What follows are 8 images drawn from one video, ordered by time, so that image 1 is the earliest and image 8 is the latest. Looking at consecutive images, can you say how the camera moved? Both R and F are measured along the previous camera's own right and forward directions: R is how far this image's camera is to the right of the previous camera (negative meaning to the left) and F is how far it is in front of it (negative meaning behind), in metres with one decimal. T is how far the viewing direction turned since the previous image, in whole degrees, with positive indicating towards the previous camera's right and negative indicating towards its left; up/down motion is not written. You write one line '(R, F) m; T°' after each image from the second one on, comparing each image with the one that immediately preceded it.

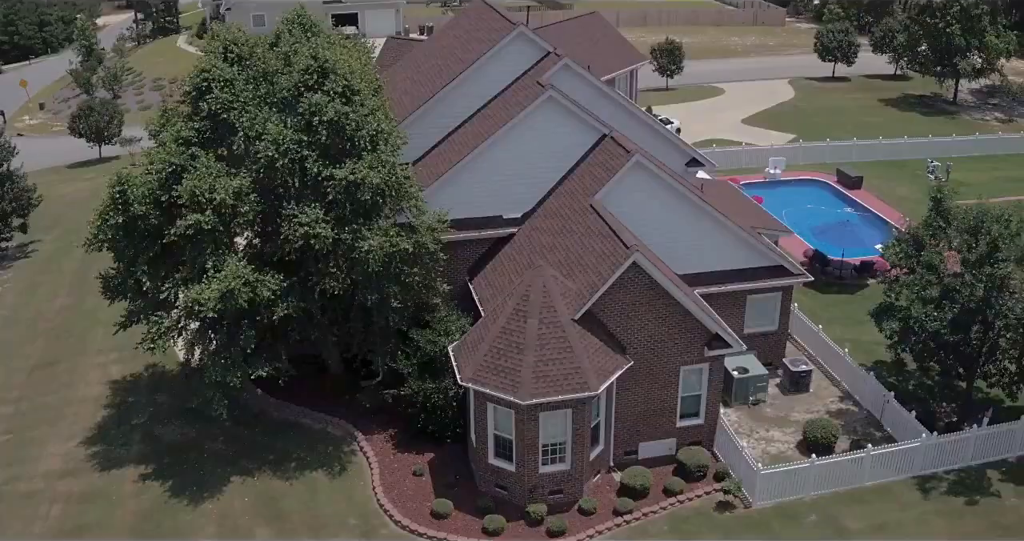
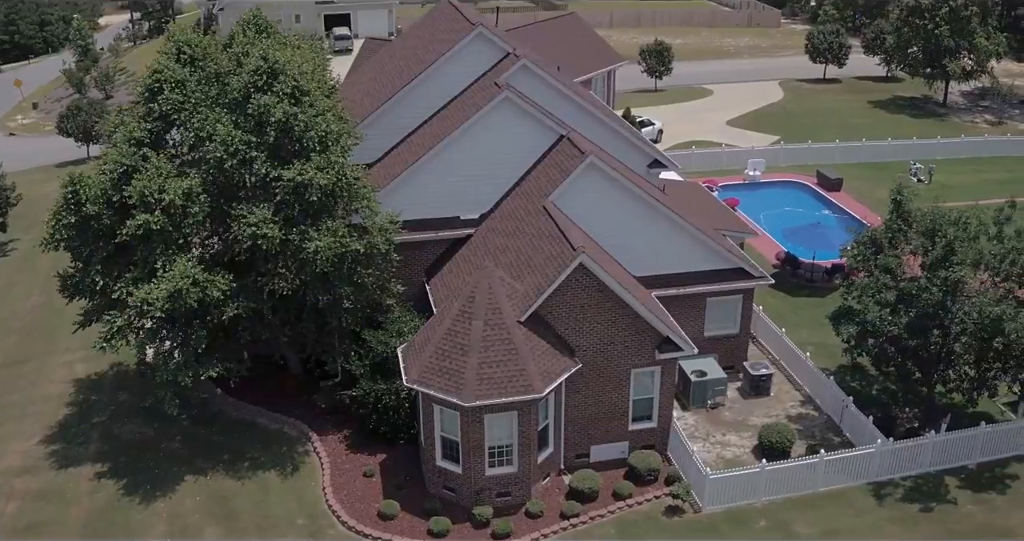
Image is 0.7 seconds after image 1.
(+1.6, +0.1) m; -1°
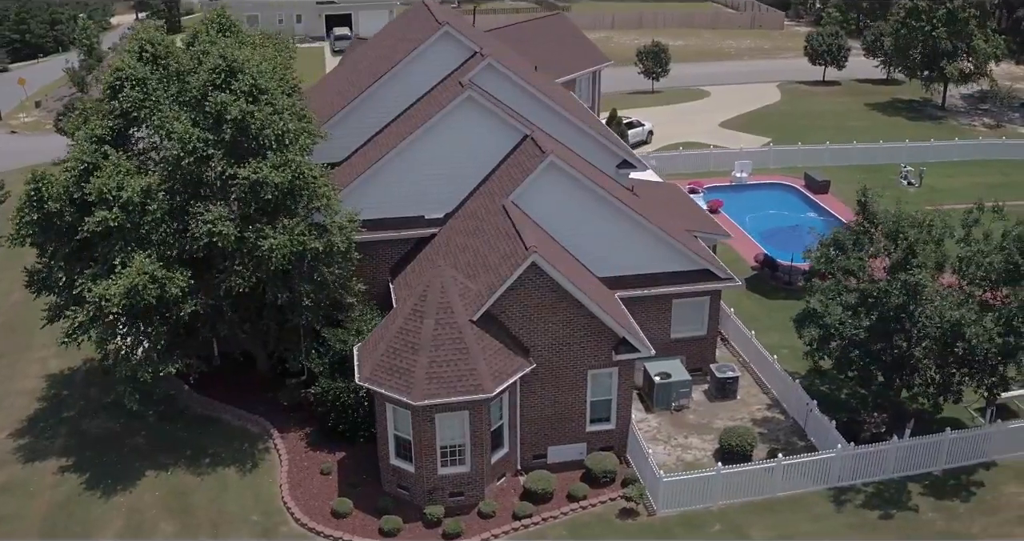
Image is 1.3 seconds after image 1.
(+1.6, +0.1) m; -1°
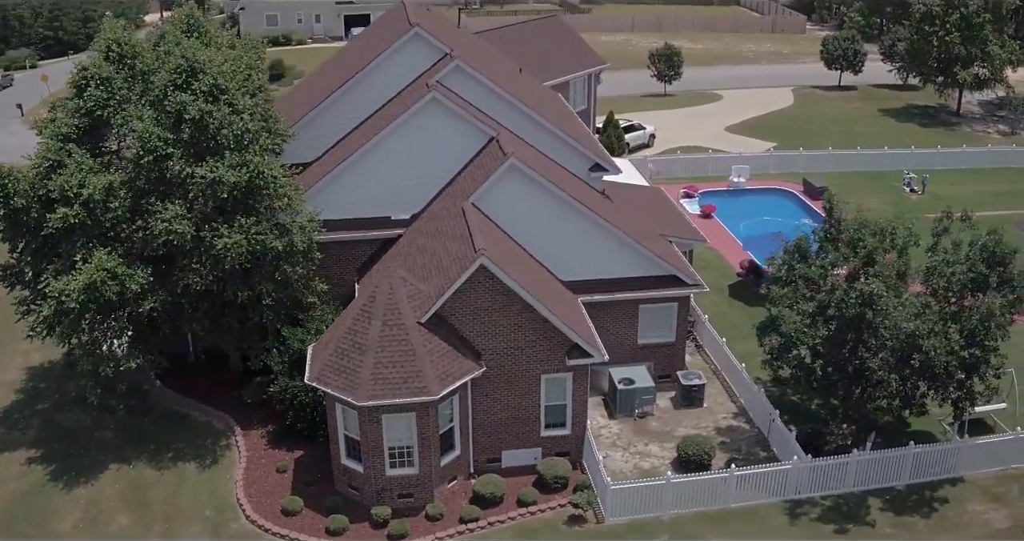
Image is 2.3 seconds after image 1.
(+2.2, +0.1) m; -2°
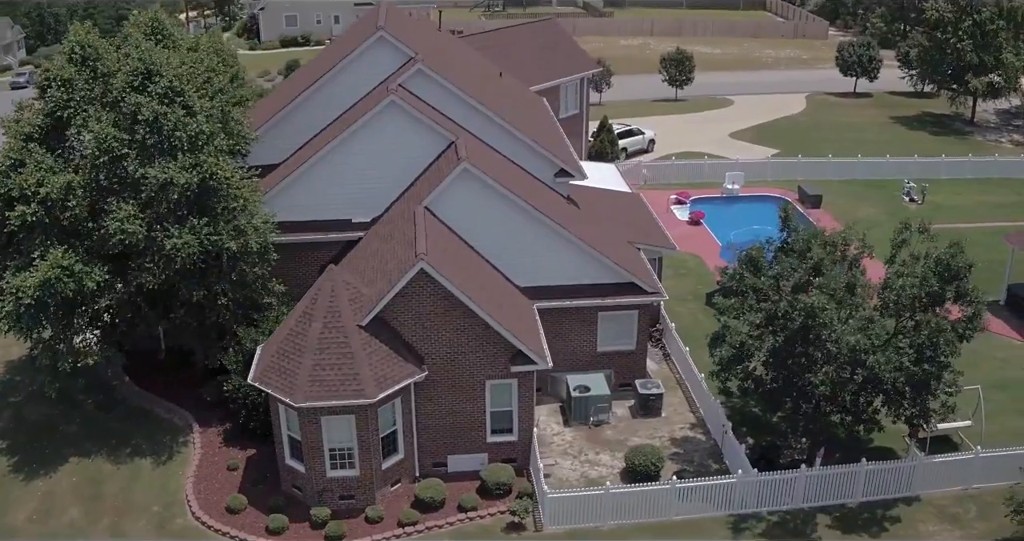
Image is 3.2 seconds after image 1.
(+2.5, +0.1) m; -3°
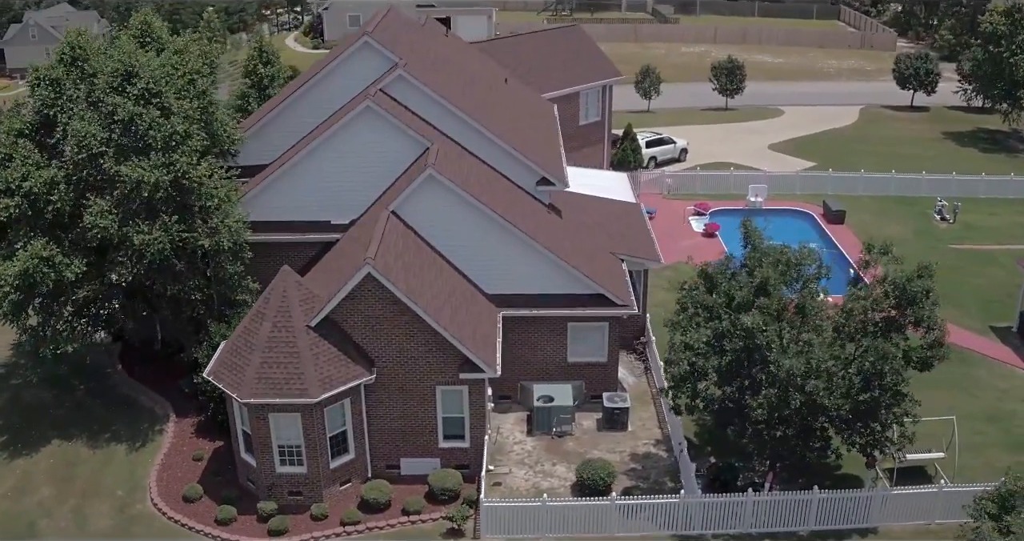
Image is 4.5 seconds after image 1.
(+3.5, +0.1) m; -5°
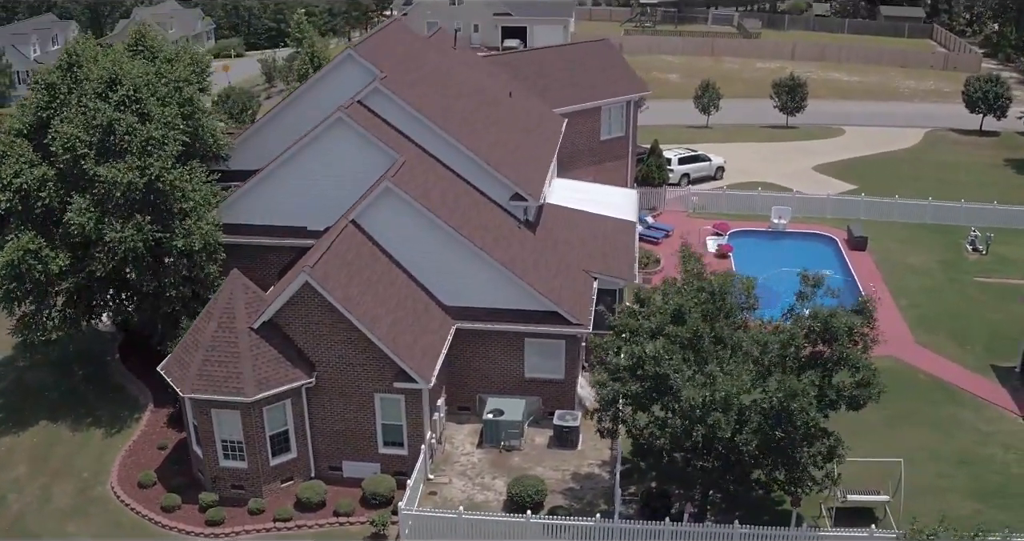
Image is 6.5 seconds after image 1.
(+4.5, 0.0) m; -7°
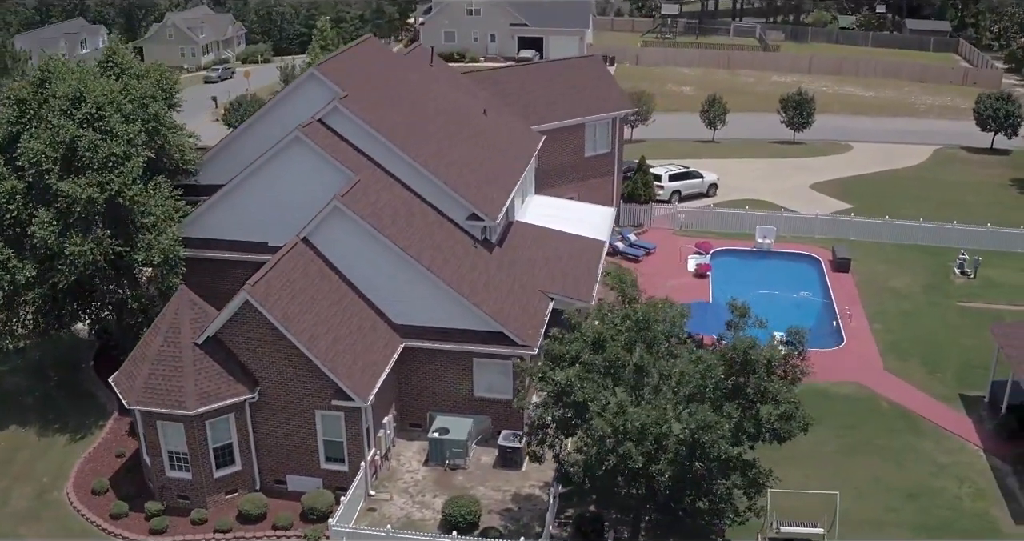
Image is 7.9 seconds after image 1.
(+2.7, -0.2) m; -3°
